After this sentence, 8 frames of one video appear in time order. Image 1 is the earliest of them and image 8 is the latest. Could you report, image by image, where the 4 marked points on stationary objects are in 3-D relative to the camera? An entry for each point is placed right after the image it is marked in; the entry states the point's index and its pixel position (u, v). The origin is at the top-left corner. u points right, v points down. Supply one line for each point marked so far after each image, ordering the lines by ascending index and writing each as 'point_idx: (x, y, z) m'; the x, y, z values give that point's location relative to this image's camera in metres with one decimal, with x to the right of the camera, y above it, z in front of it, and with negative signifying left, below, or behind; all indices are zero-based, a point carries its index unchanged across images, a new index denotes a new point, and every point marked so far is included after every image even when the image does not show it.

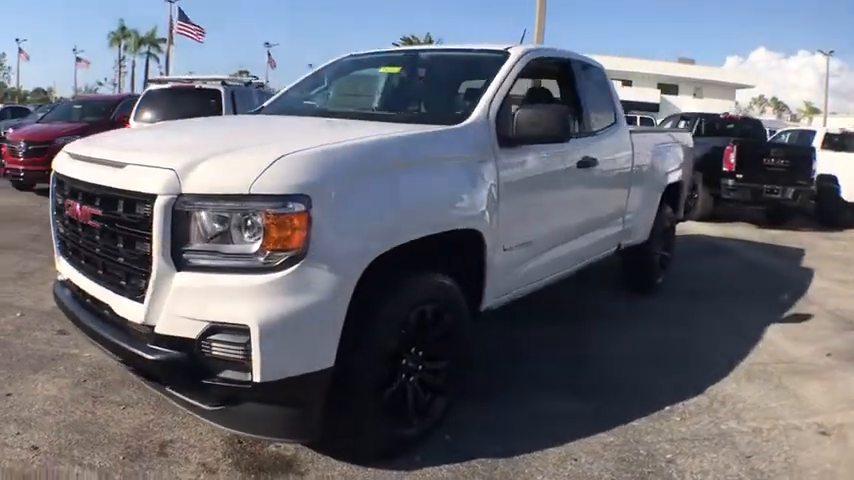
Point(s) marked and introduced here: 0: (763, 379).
0: (+2.2, -0.9, +5.2) m
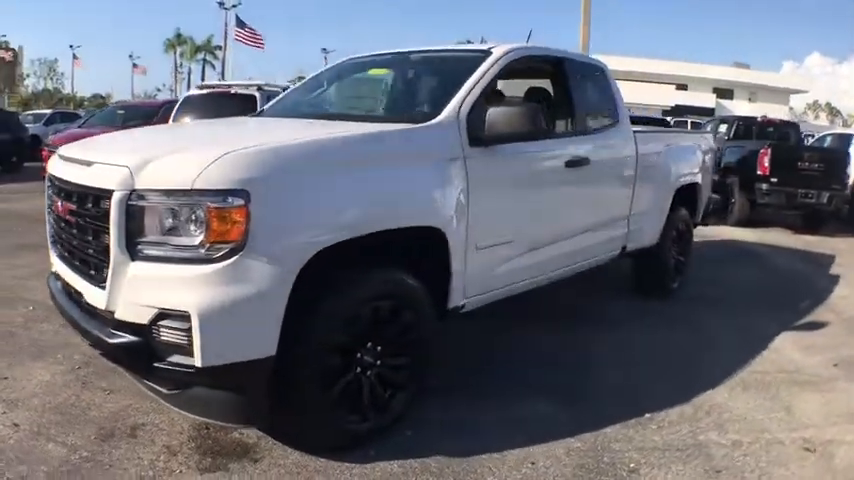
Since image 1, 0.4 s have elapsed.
0: (+2.1, -0.9, +5.0) m
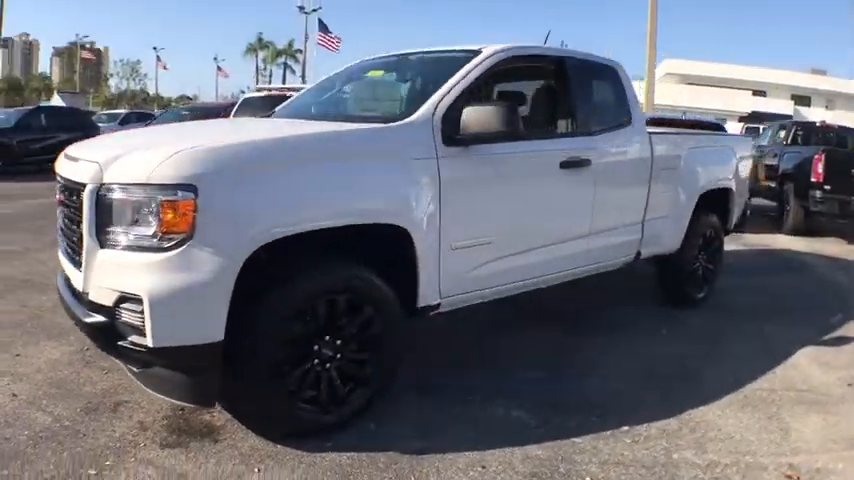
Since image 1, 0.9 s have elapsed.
0: (+2.0, -1.0, +4.7) m
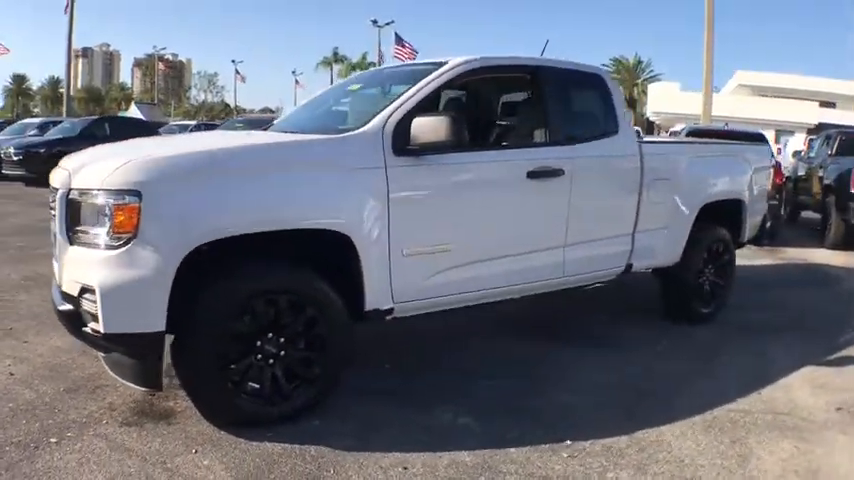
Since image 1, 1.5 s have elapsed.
0: (+1.7, -1.1, +4.5) m
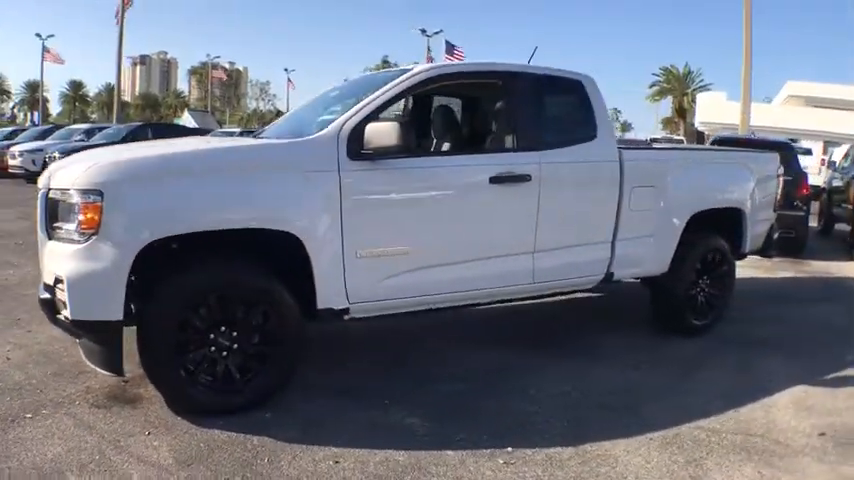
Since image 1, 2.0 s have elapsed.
0: (+1.4, -1.2, +4.4) m
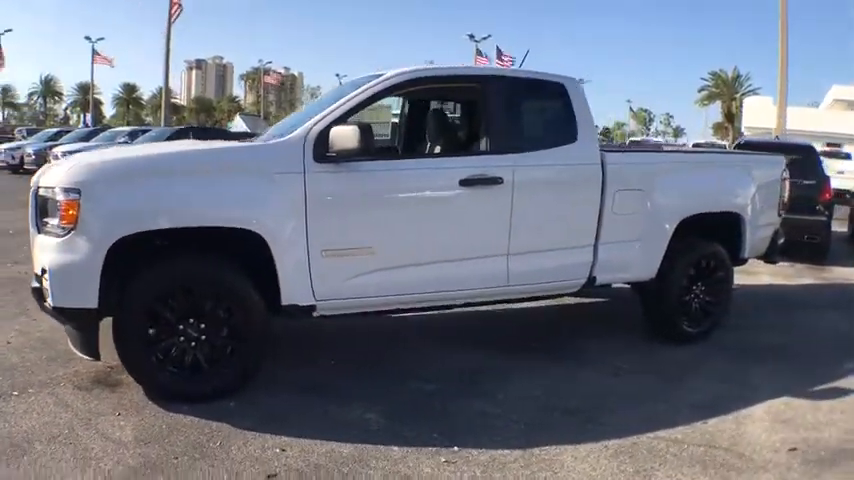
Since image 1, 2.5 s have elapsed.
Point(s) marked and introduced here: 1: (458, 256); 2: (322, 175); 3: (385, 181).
0: (+1.1, -1.2, +4.3) m
1: (+0.2, -0.1, +5.1) m
2: (-0.6, +0.4, +4.8) m
3: (-0.3, +0.4, +4.9) m
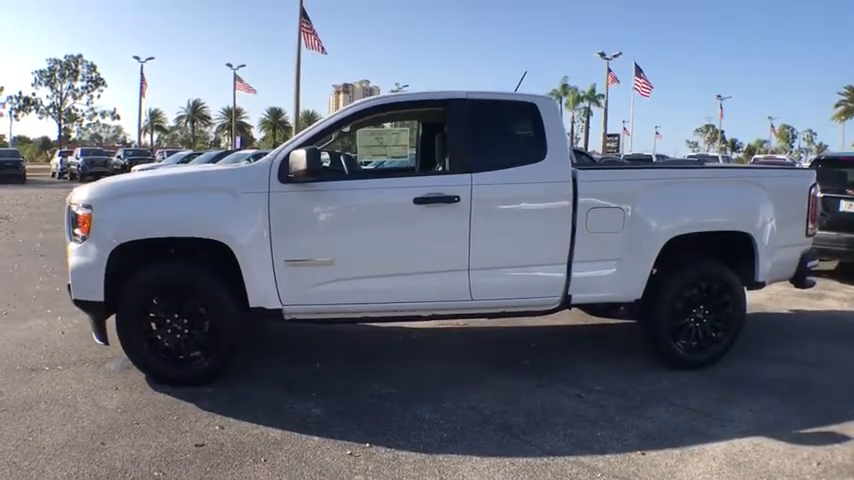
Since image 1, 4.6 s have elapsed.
0: (+0.5, -1.3, +4.4) m
1: (0.0, -0.2, +5.4) m
2: (-0.9, +0.3, +5.3) m
3: (-0.5, +0.3, +5.3) m
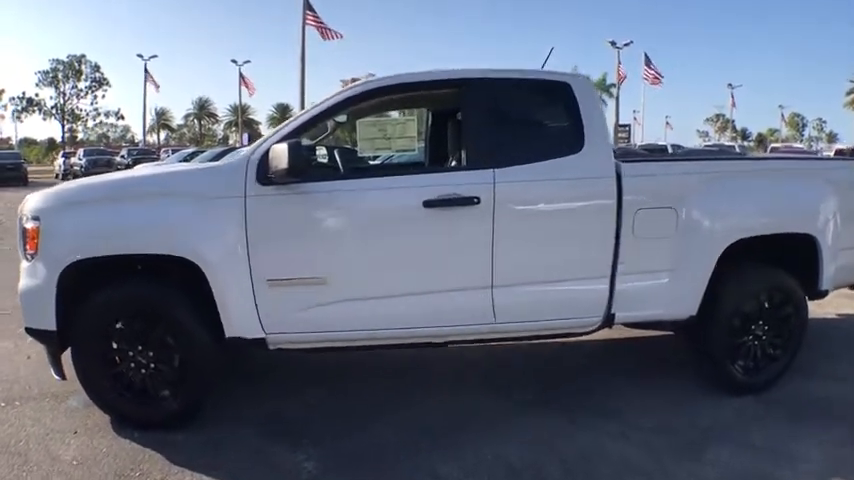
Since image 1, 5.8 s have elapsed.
0: (+0.6, -1.4, +3.4) m
1: (0.0, -0.3, +4.4) m
2: (-0.9, +0.3, +4.4) m
3: (-0.5, +0.2, +4.4) m
